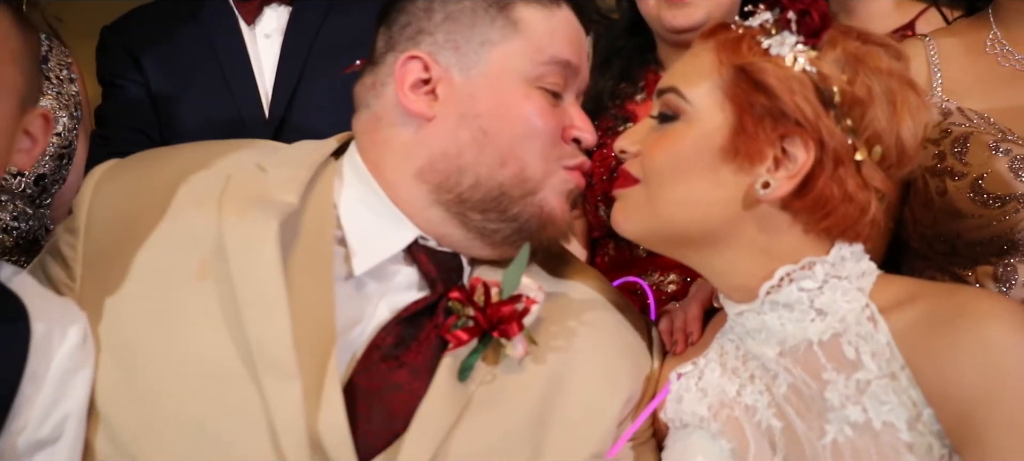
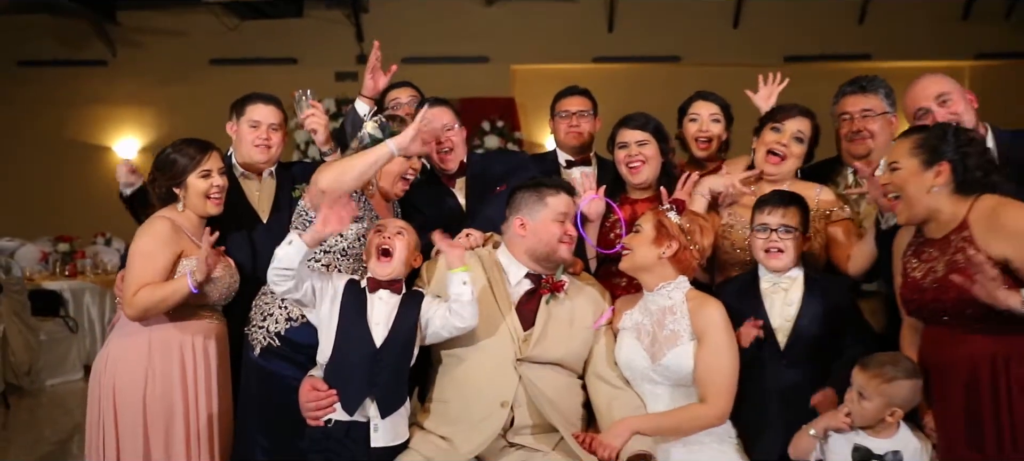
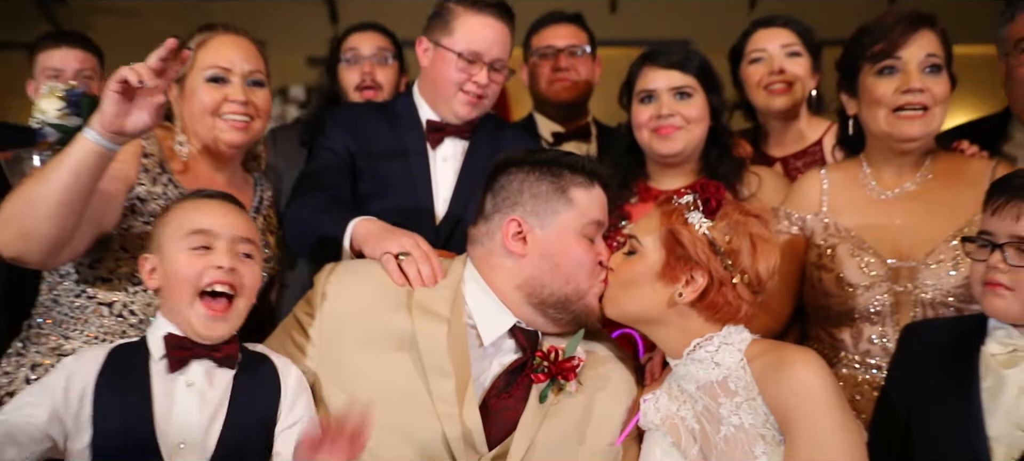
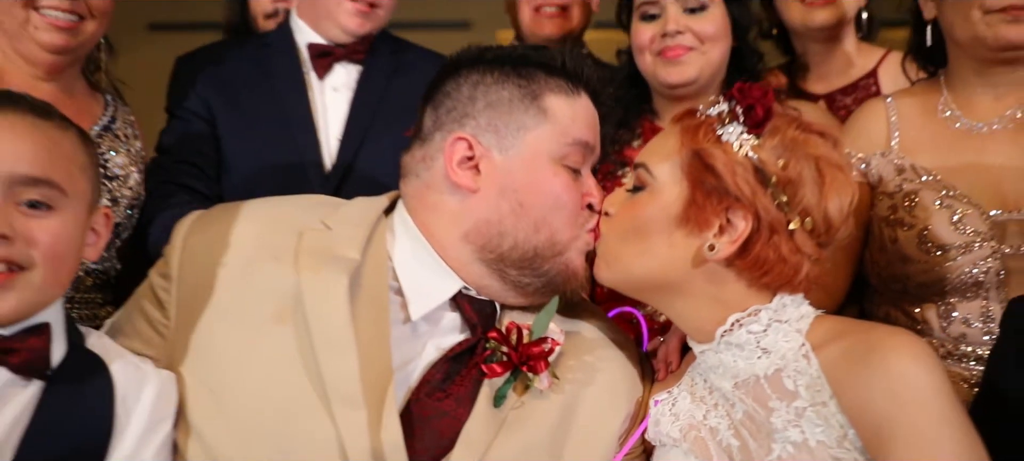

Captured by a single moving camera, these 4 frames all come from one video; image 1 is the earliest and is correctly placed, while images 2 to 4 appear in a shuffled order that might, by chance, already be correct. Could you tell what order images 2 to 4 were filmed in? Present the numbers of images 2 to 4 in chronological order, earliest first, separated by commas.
4, 3, 2
